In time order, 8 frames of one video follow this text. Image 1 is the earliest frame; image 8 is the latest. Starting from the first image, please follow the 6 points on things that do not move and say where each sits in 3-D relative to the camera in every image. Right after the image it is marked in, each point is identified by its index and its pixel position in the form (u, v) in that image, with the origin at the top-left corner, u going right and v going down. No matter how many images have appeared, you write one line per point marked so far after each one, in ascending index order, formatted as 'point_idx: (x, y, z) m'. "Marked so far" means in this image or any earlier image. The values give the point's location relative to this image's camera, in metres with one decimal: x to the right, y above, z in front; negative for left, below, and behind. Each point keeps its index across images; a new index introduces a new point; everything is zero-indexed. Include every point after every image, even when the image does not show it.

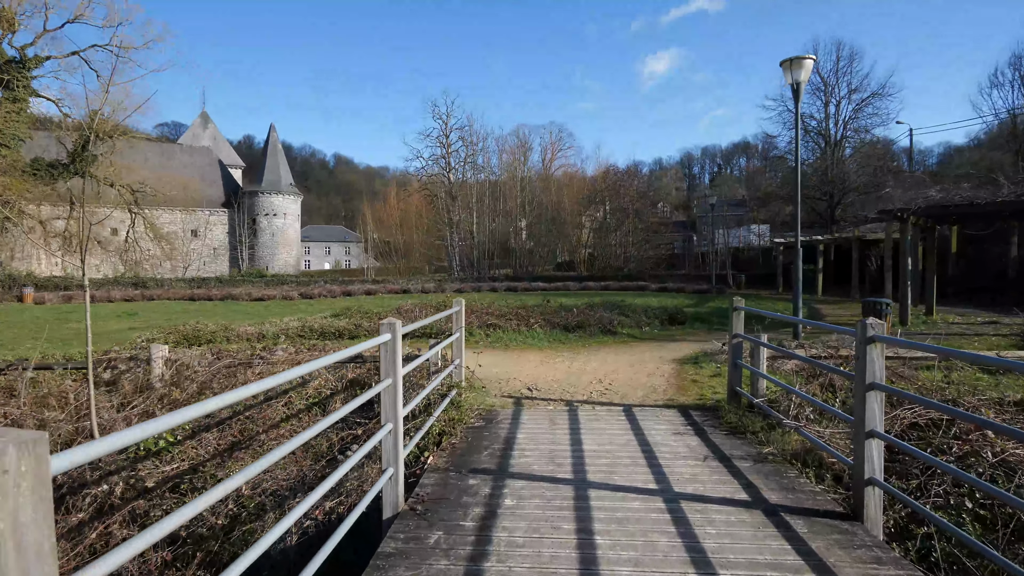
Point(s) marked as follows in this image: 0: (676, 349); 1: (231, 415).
0: (+2.8, -1.1, +9.8) m
1: (-2.6, -1.2, +5.3) m
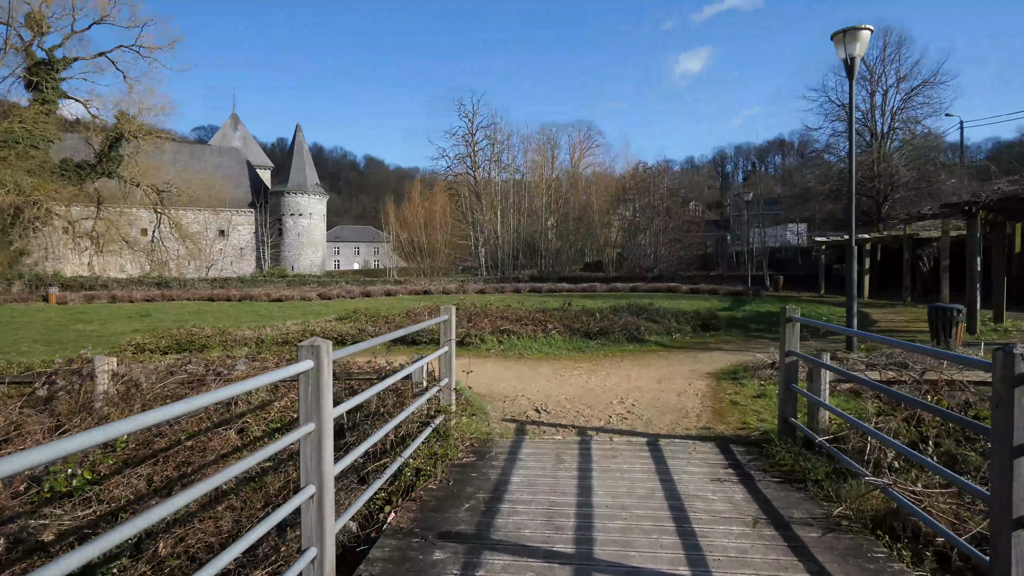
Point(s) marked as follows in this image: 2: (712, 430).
0: (+3.0, -1.1, +8.6) m
1: (-2.6, -1.2, +4.4) m
2: (+1.8, -1.3, +5.1) m
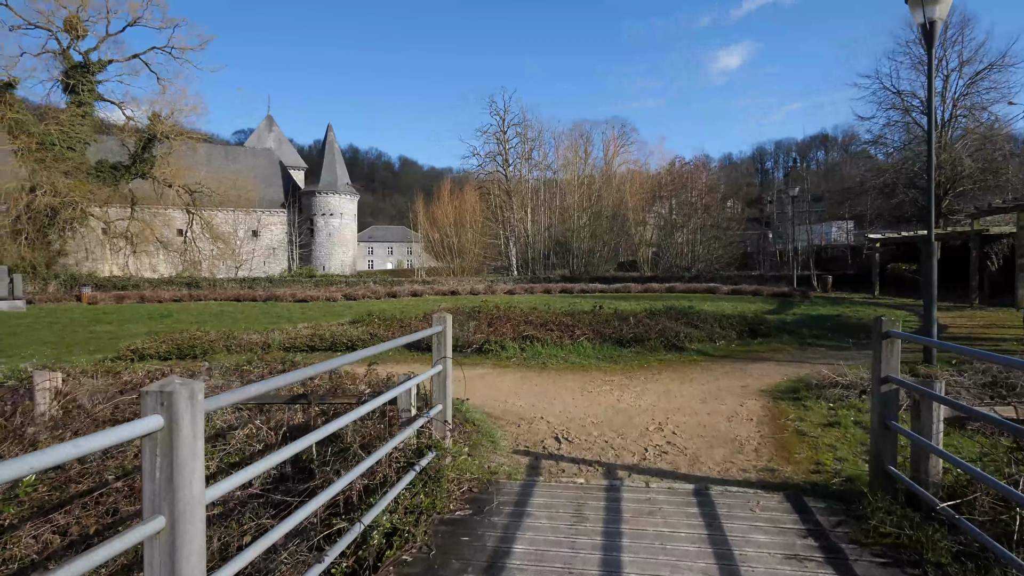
0: (+3.2, -1.1, +7.5) m
1: (-2.6, -1.2, +3.6) m
2: (+1.8, -1.3, +4.0) m
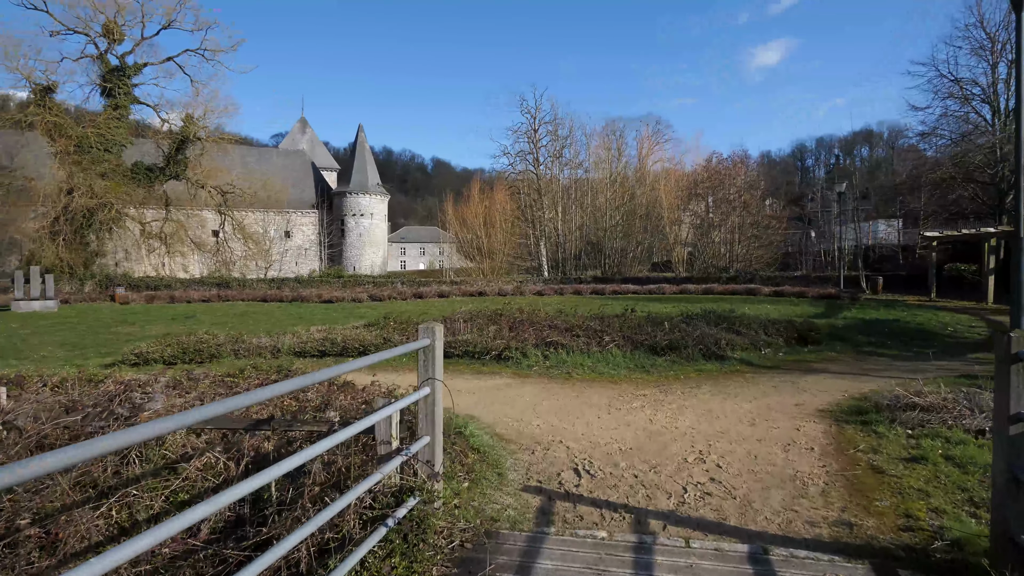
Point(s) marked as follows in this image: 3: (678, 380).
0: (+3.5, -1.2, +6.5) m
1: (-2.5, -1.2, +2.9) m
2: (+1.9, -1.3, +3.1) m
3: (+2.1, -1.1, +7.2) m
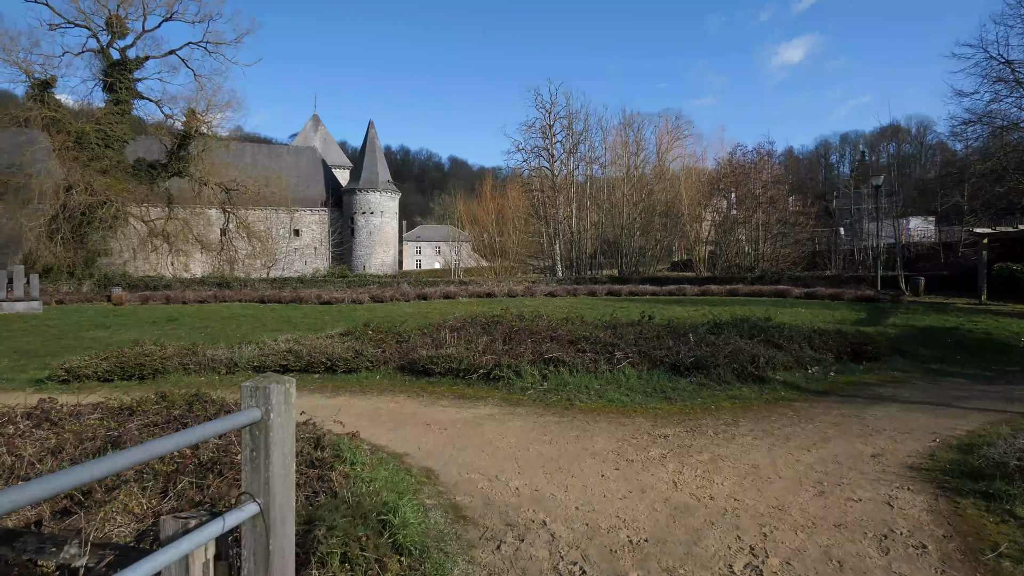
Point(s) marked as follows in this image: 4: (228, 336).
0: (+3.3, -1.2, +4.9) m
1: (-2.8, -1.3, +1.5) m
2: (+1.6, -1.4, +1.6) m
3: (+1.9, -1.2, +5.6) m
4: (-5.8, -1.0, +11.8) m
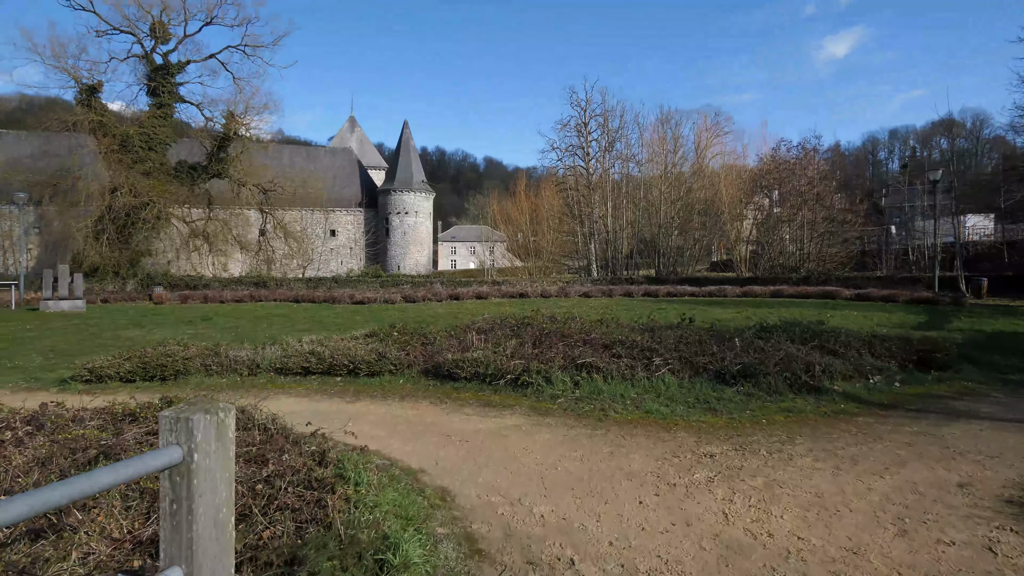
0: (+3.5, -1.2, +4.2) m
1: (-2.8, -1.3, +1.2) m
2: (+1.6, -1.4, +1.0) m
3: (+2.1, -1.2, +5.1) m
4: (-5.1, -0.9, +11.6) m
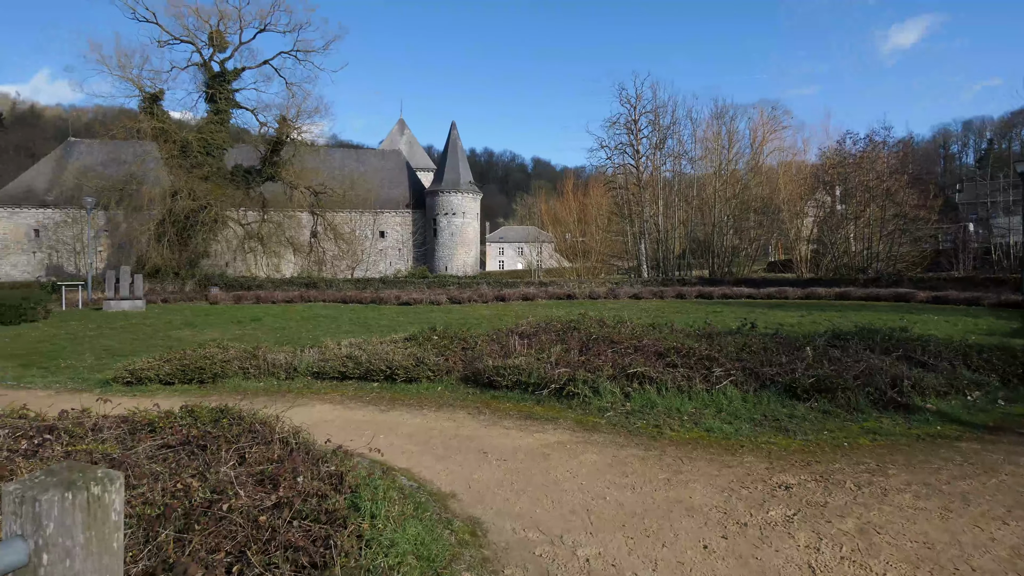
0: (+3.7, -1.3, +3.4) m
1: (-2.8, -1.3, +1.0) m
2: (+1.6, -1.4, +0.4) m
3: (+2.5, -1.2, +4.4) m
4: (-4.2, -1.0, +11.5) m
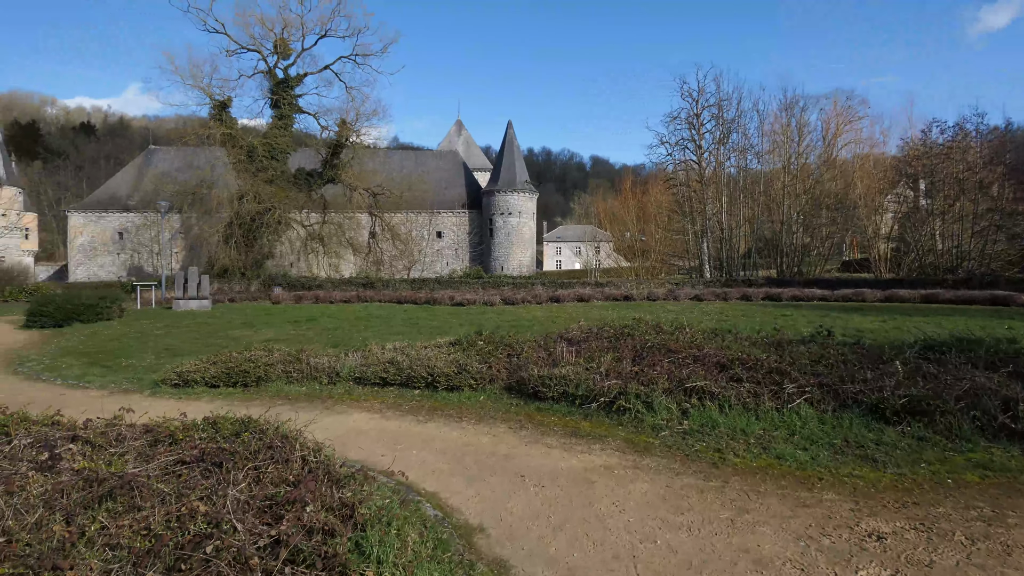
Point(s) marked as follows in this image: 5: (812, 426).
0: (+3.9, -1.3, +2.6) m
1: (-2.9, -1.3, +0.8) m
2: (+1.5, -1.5, -0.2) m
3: (+2.7, -1.3, +3.7) m
4: (-3.2, -1.0, +11.4) m
5: (+2.5, -1.1, +4.8) m
